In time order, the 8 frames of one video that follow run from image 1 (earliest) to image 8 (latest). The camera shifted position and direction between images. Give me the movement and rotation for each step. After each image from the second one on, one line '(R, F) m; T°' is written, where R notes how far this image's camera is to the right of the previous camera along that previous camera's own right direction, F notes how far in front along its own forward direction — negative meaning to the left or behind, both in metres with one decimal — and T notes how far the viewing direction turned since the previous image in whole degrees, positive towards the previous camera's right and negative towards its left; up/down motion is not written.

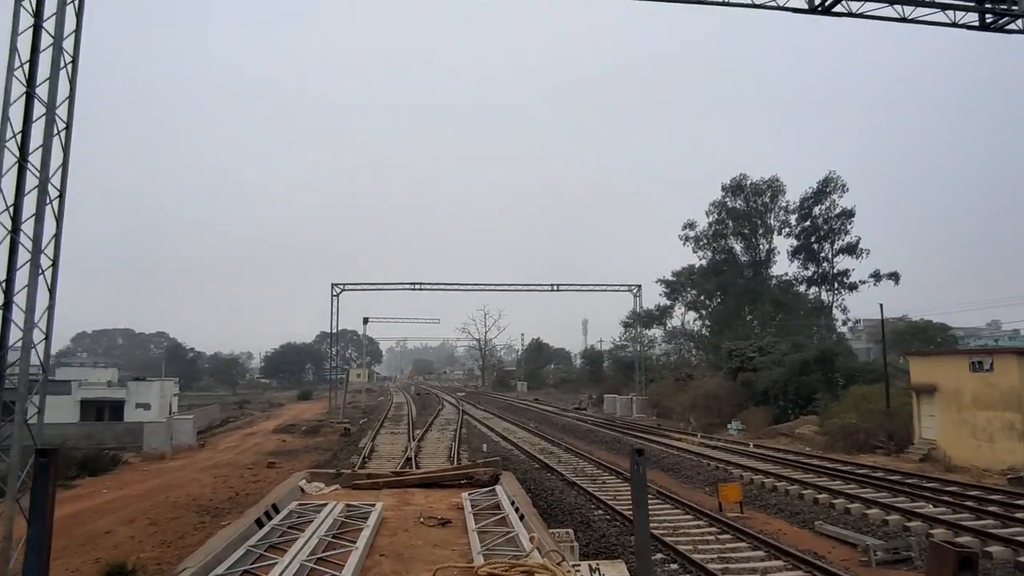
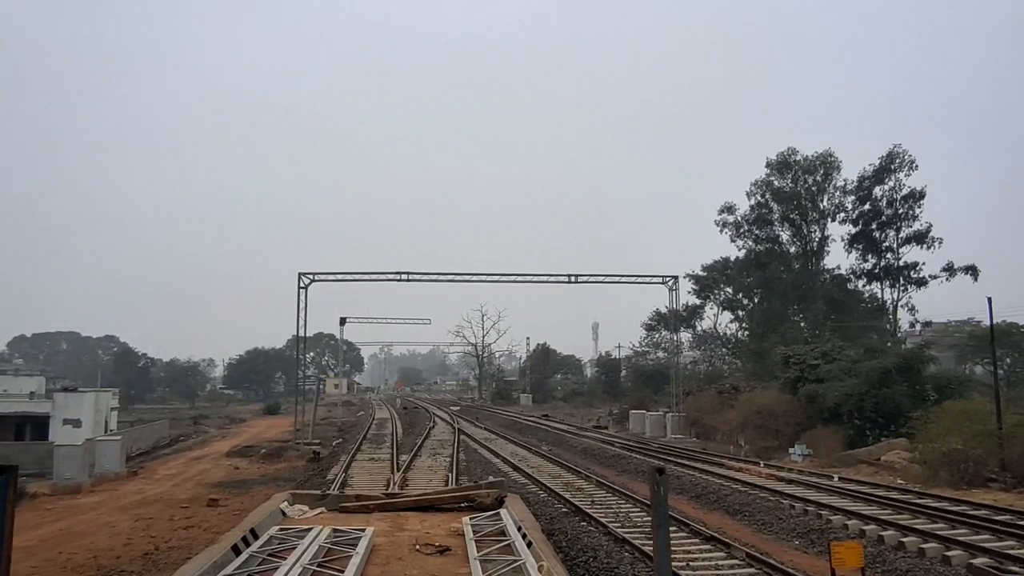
(+0.2, +6.0) m; -1°
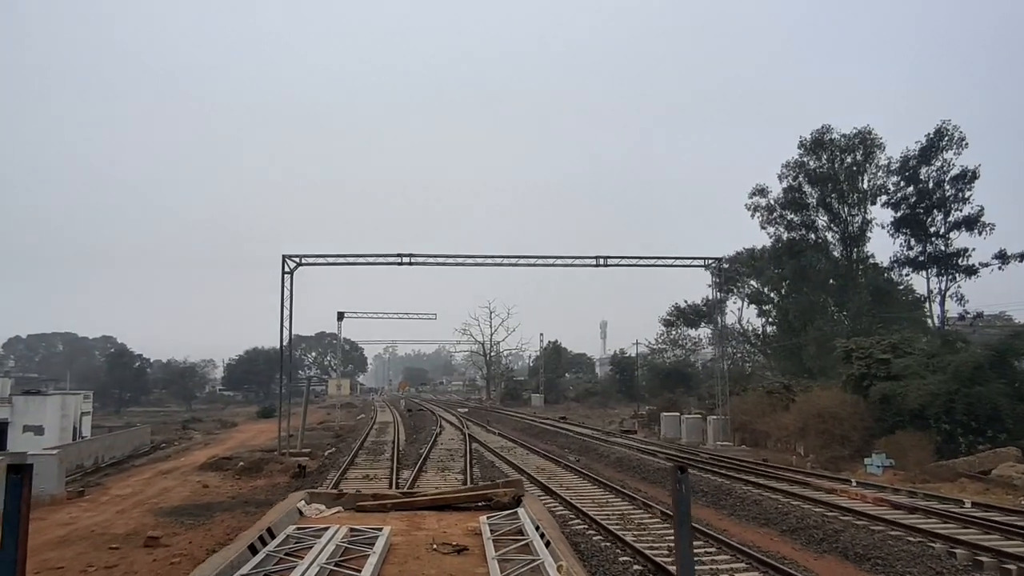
(-0.5, +3.9) m; 0°
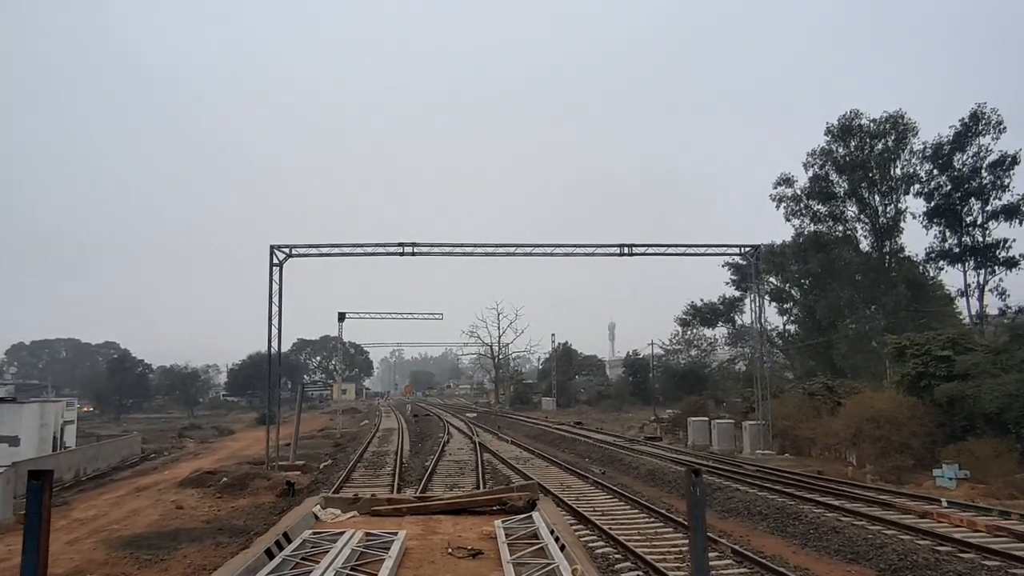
(-0.3, +2.5) m; 0°
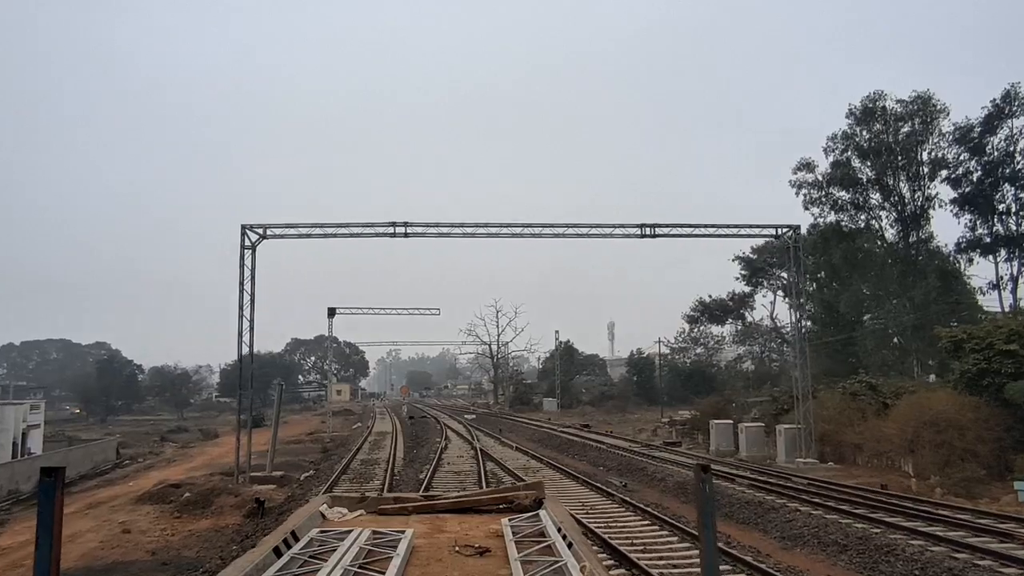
(-0.2, +2.6) m; 0°
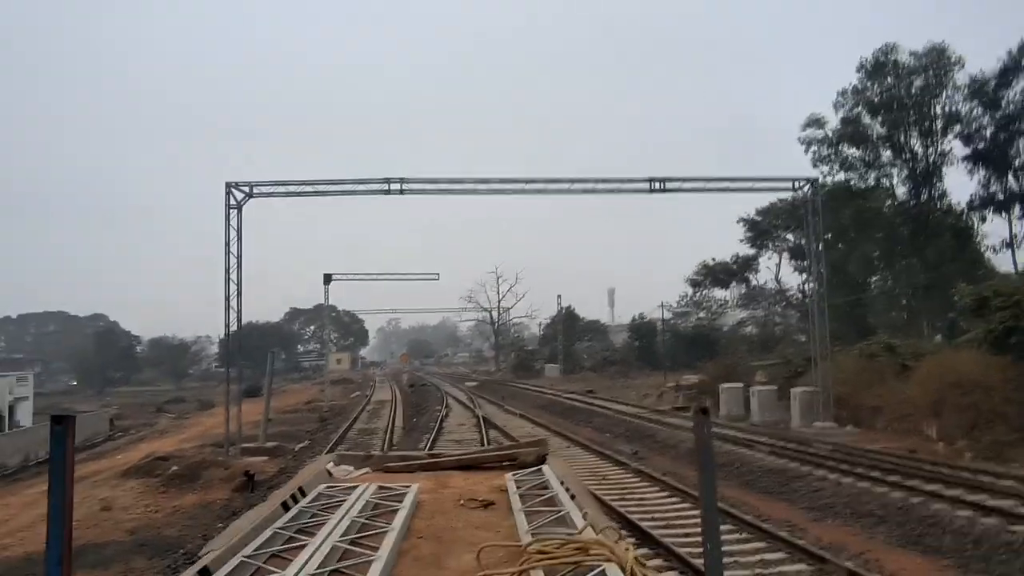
(-0.1, +1.0) m; 0°
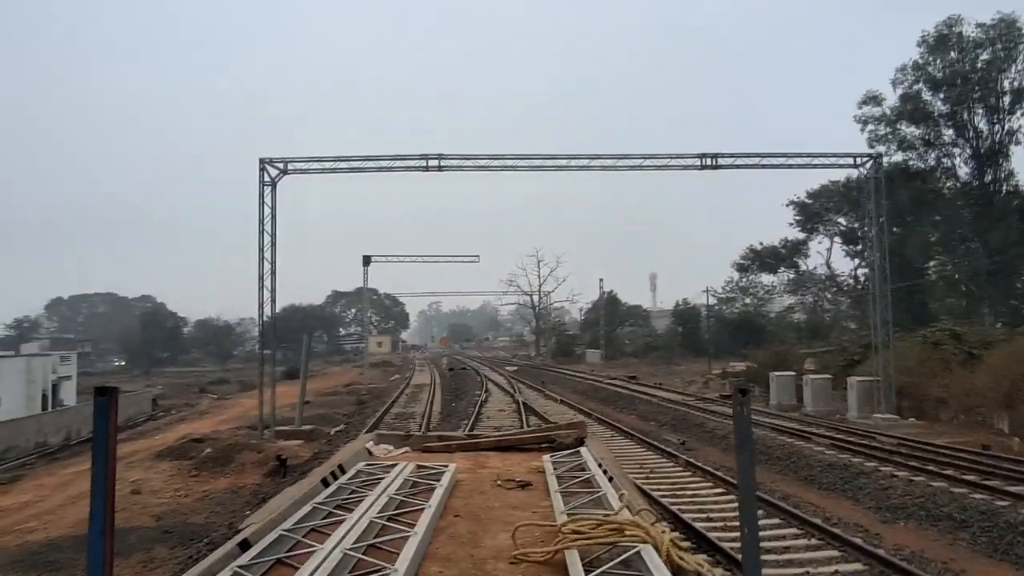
(0.0, +0.7) m; -3°
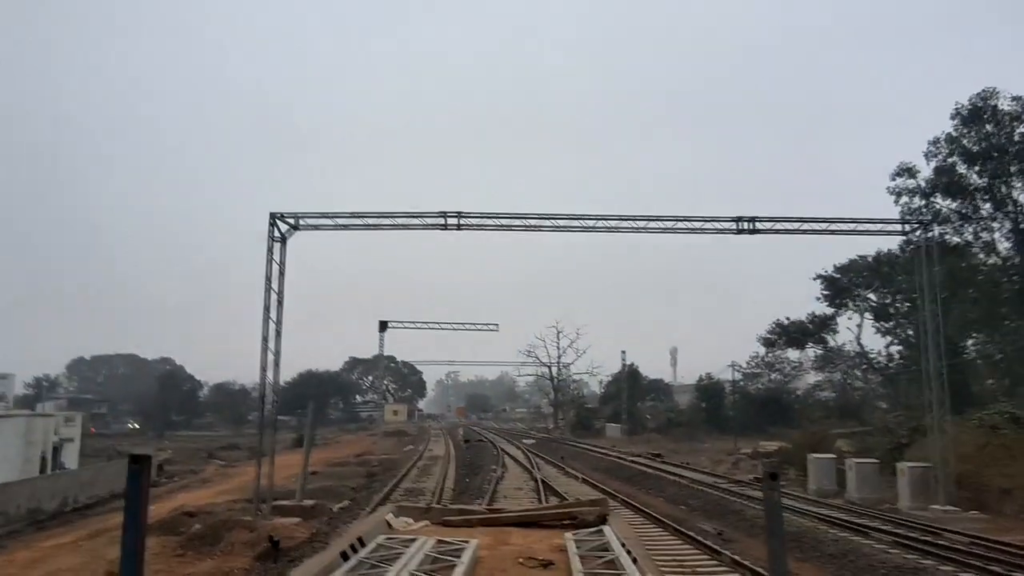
(-0.1, +1.1) m; -2°
